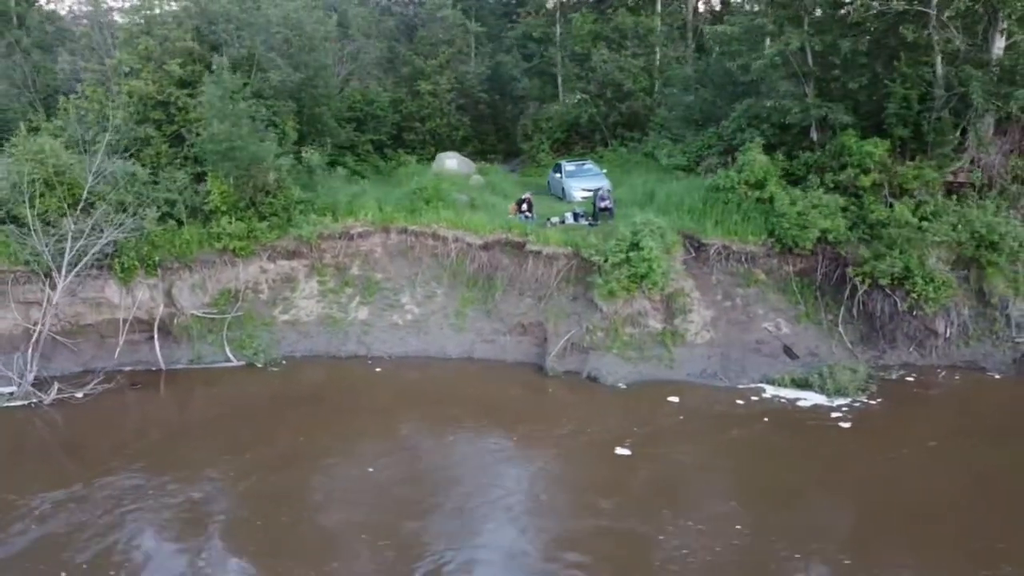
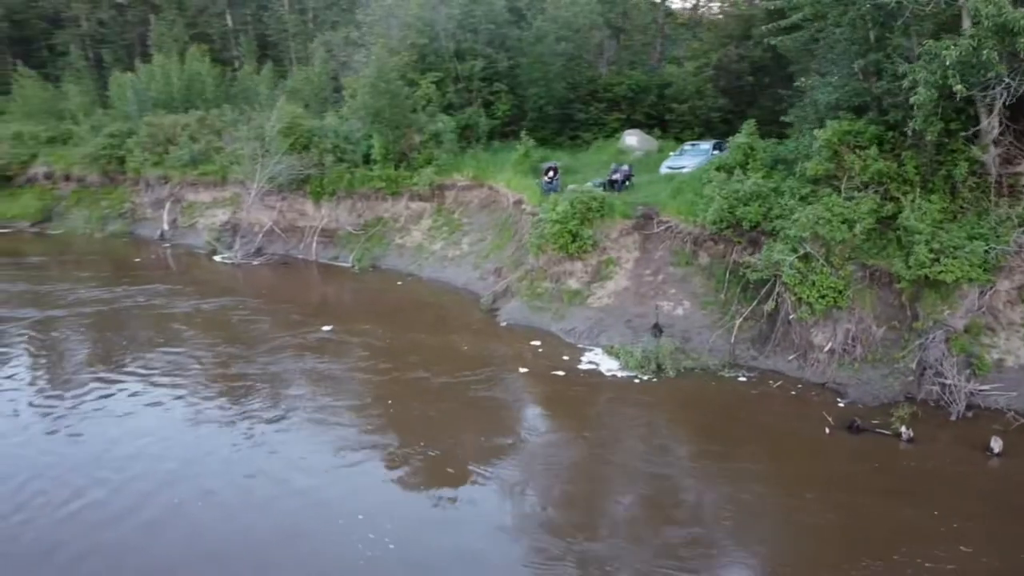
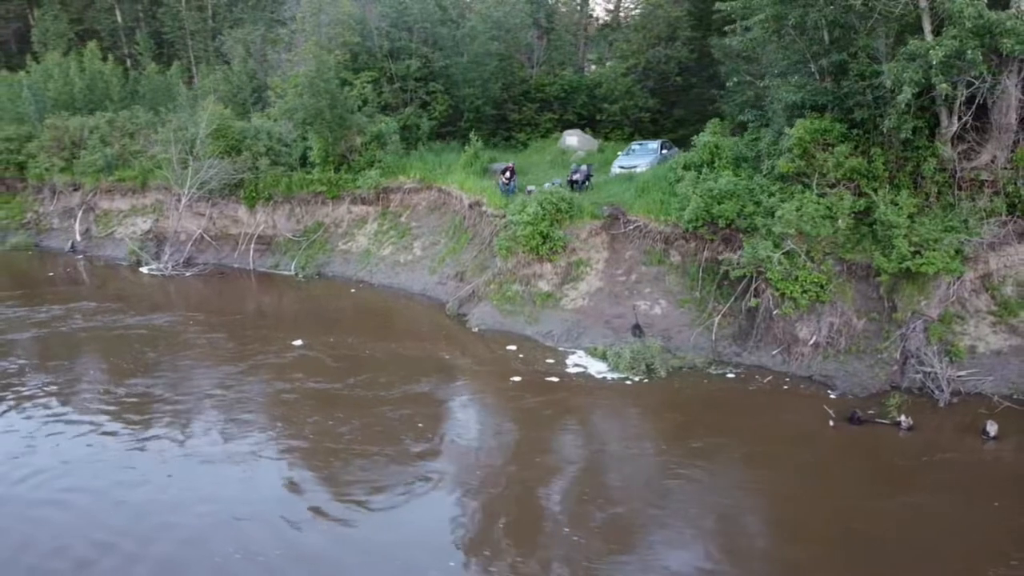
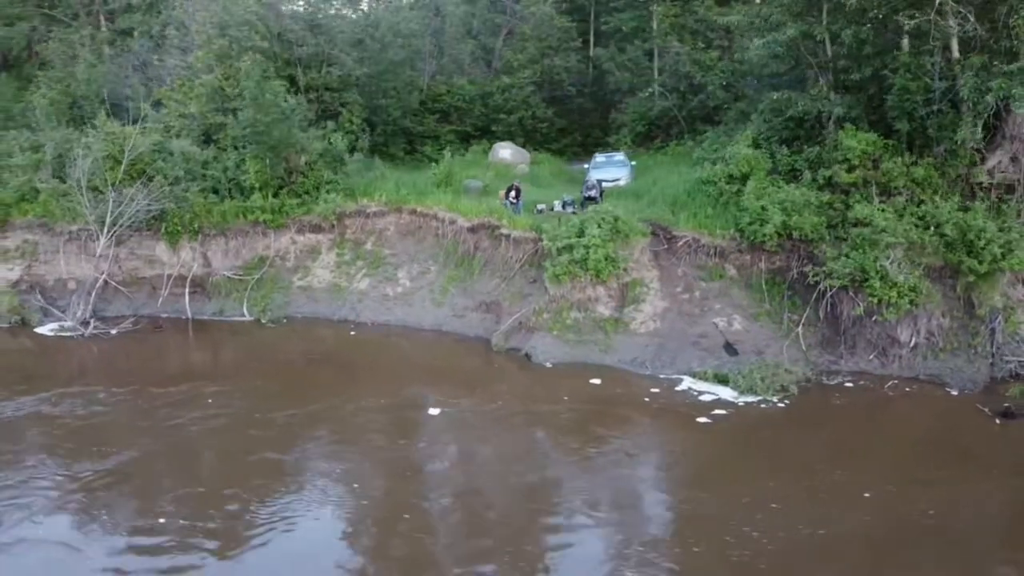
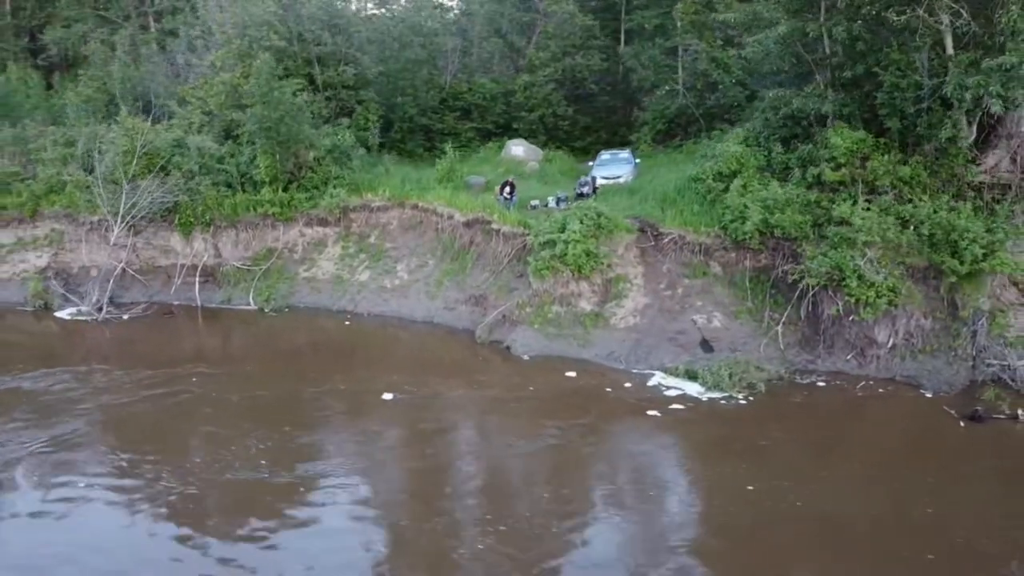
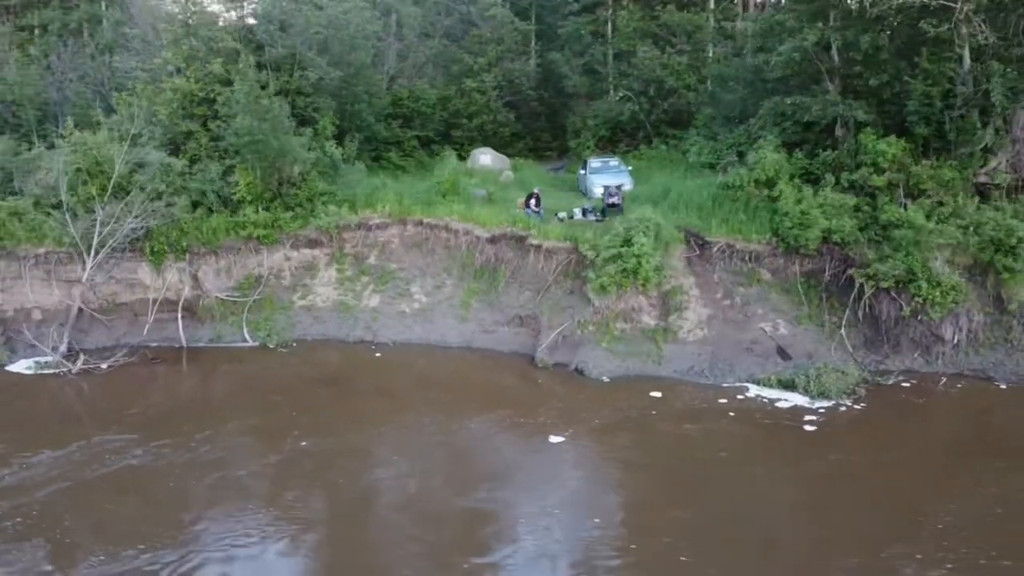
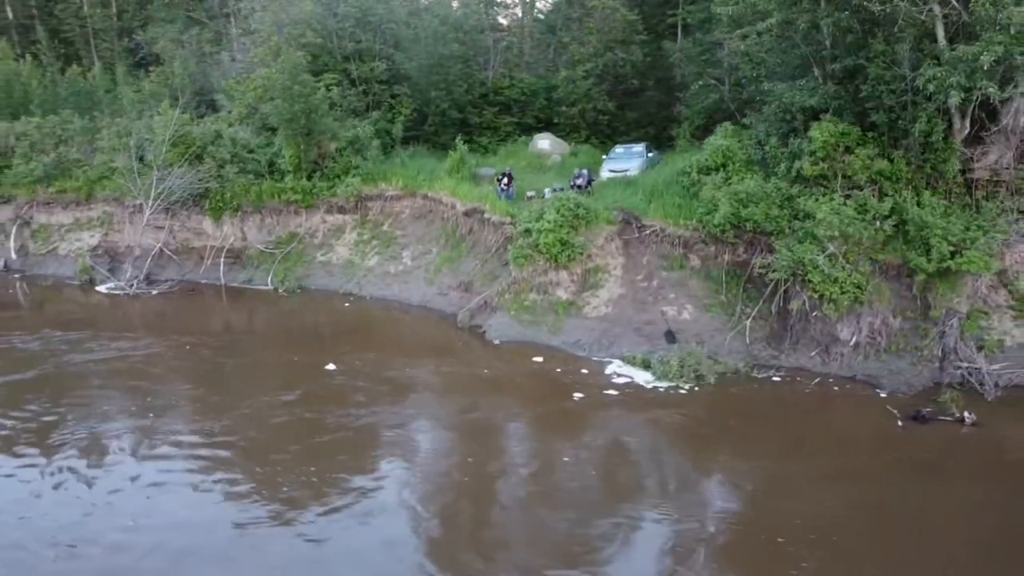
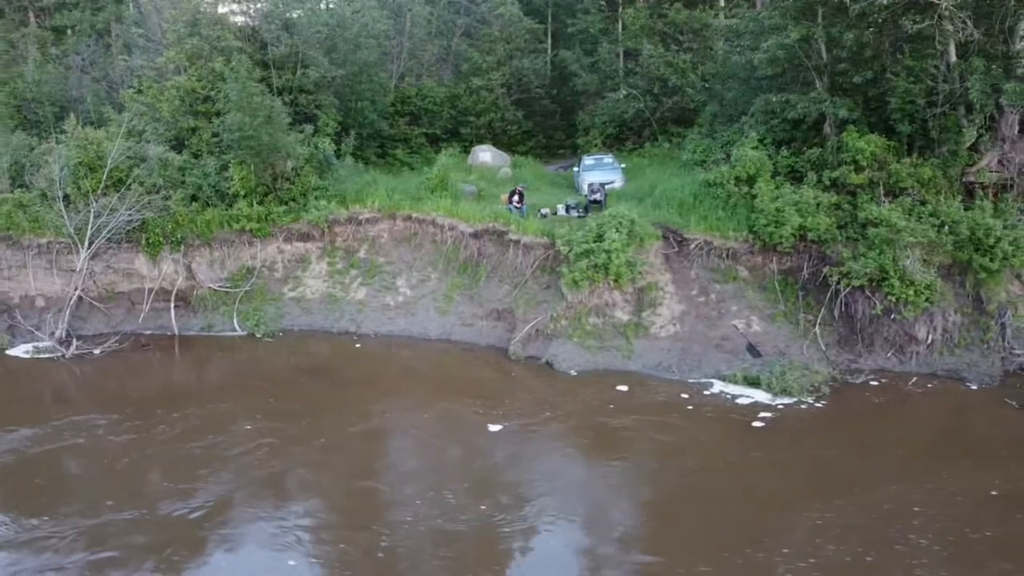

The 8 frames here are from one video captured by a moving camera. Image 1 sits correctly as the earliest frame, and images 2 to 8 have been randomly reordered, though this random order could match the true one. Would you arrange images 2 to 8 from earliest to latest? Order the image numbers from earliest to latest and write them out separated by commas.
6, 8, 4, 5, 7, 3, 2
